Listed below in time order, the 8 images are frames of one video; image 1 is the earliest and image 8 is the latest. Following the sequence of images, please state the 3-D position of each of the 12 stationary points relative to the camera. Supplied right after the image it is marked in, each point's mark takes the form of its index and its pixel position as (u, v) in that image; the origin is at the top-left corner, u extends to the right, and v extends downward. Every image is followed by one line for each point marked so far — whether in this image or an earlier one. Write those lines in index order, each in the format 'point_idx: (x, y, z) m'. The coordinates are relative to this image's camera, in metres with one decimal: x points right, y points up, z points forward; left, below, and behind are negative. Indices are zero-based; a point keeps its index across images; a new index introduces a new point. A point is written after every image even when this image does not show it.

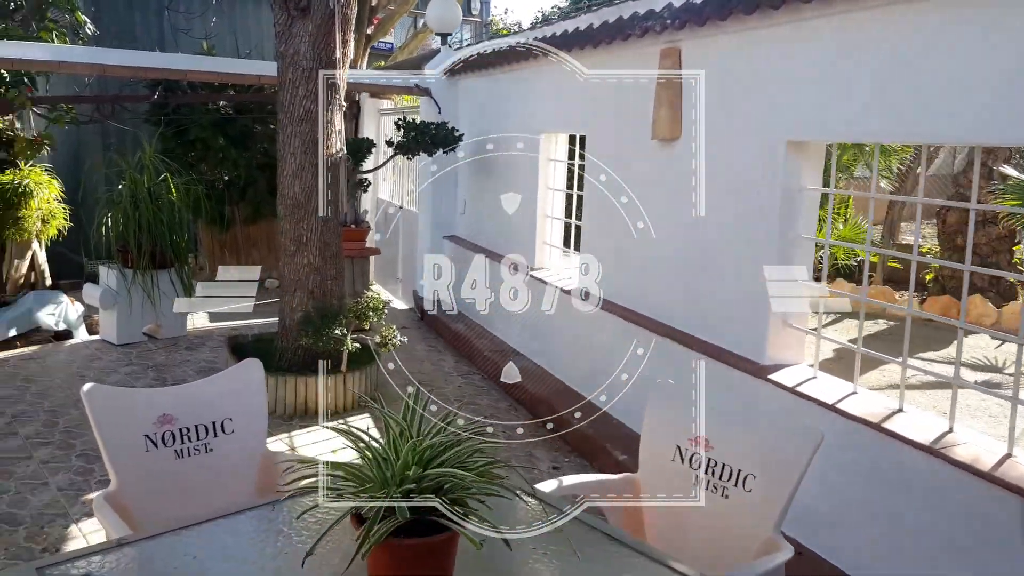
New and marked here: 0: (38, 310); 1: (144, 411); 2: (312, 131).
0: (-3.0, -0.1, +5.1) m
1: (-0.9, -0.3, +2.1) m
2: (-1.0, +0.7, +3.8) m
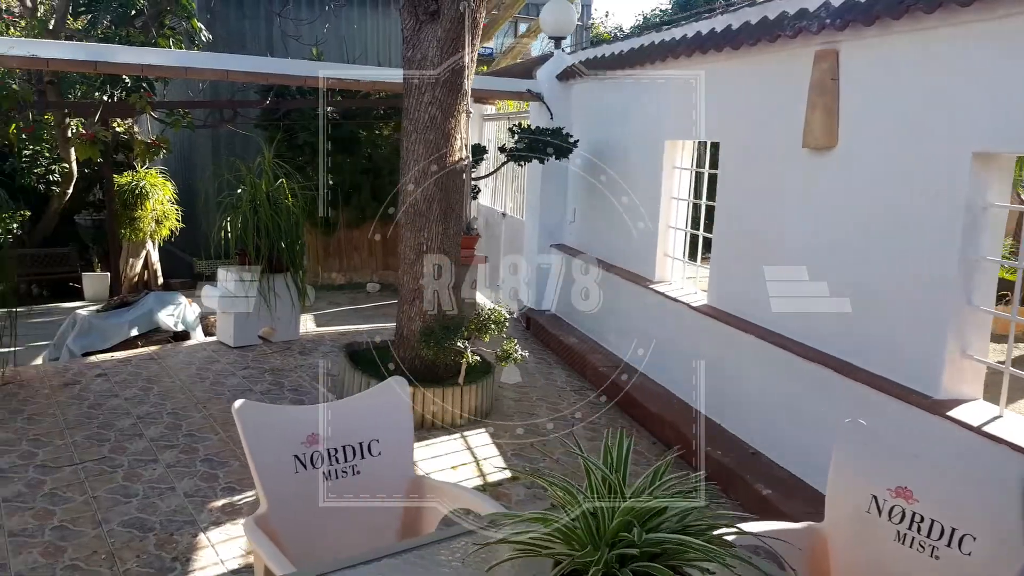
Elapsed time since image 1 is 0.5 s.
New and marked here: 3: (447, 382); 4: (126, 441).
0: (-2.3, -0.2, +5.2) m
1: (-0.5, -0.4, +2.0) m
2: (-0.4, +0.7, +3.7) m
3: (-0.3, -0.5, +3.9) m
4: (-1.8, -0.7, +3.7) m
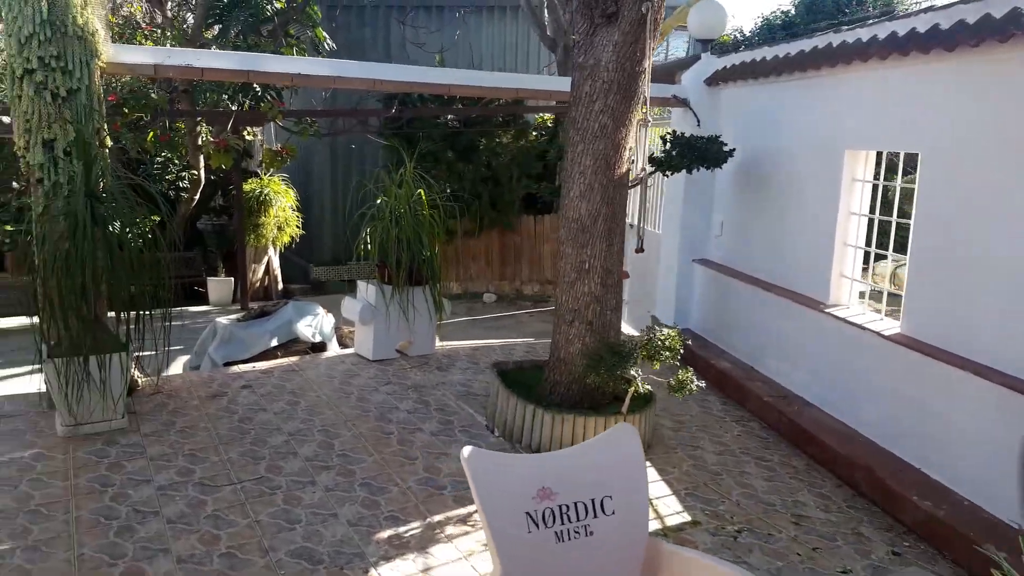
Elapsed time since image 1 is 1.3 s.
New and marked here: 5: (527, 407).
0: (-1.4, -0.2, +5.1) m
1: (0.0, -0.4, +1.8) m
2: (+0.4, +0.6, +3.5) m
3: (+0.4, -0.6, +3.6) m
4: (-1.0, -0.8, +3.5) m
5: (+0.1, -0.5, +3.6) m
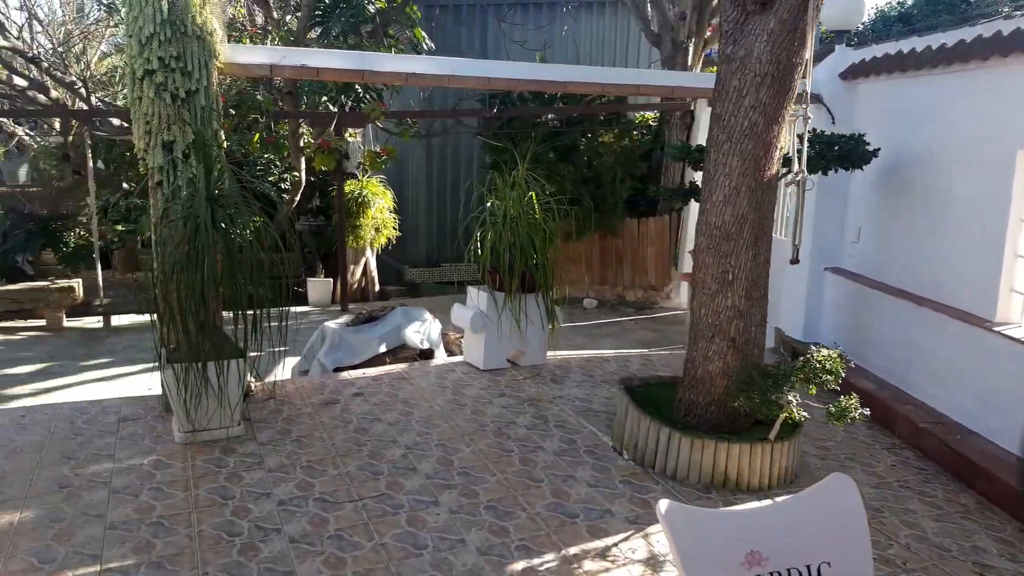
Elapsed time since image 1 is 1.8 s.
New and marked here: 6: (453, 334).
0: (-0.7, -0.2, +5.0) m
1: (+0.4, -0.5, +1.5) m
2: (+1.0, +0.6, +3.2) m
3: (+1.0, -0.6, +3.3) m
4: (-0.5, -0.8, +3.4) m
5: (+0.6, -0.6, +3.3) m
6: (-0.4, -0.3, +5.7) m
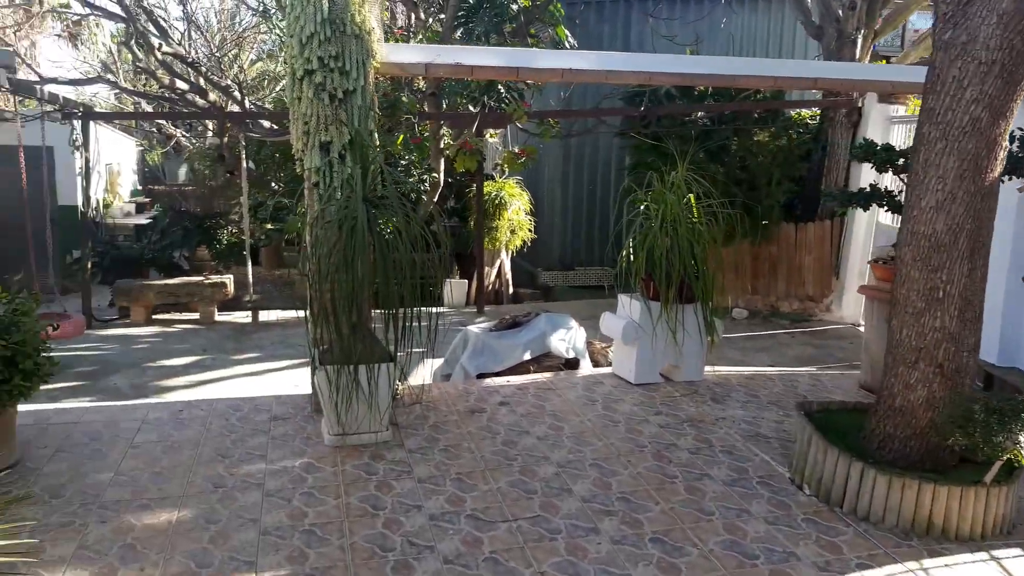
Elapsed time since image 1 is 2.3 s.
0: (+0.2, -0.3, +4.8) m
1: (+0.8, -0.5, +1.2) m
2: (+1.6, +0.5, +2.7) m
3: (+1.6, -0.7, +2.9) m
4: (+0.2, -0.8, +3.2) m
5: (+1.3, -0.7, +3.0) m
6: (+0.6, -0.4, +5.5) m
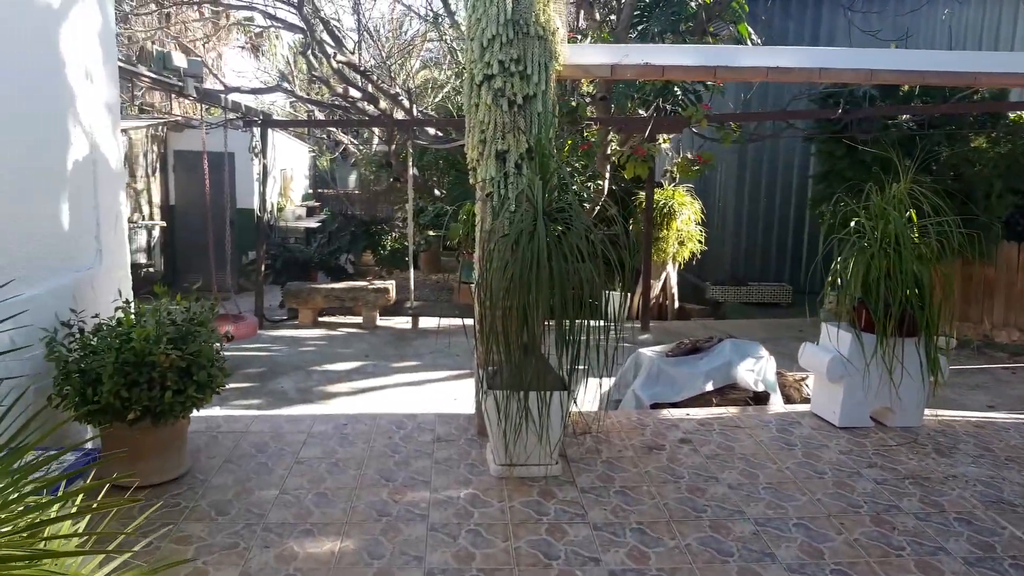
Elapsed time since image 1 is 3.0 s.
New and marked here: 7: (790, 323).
0: (+1.2, -0.4, +4.3) m
1: (+1.1, -0.7, +0.7) m
2: (+2.2, +0.3, +2.0) m
3: (+2.2, -0.8, +2.2) m
4: (+0.8, -0.9, +2.7) m
5: (+1.9, -0.8, +2.3) m
6: (+1.7, -0.5, +4.9) m
7: (+3.2, -0.4, +9.1) m
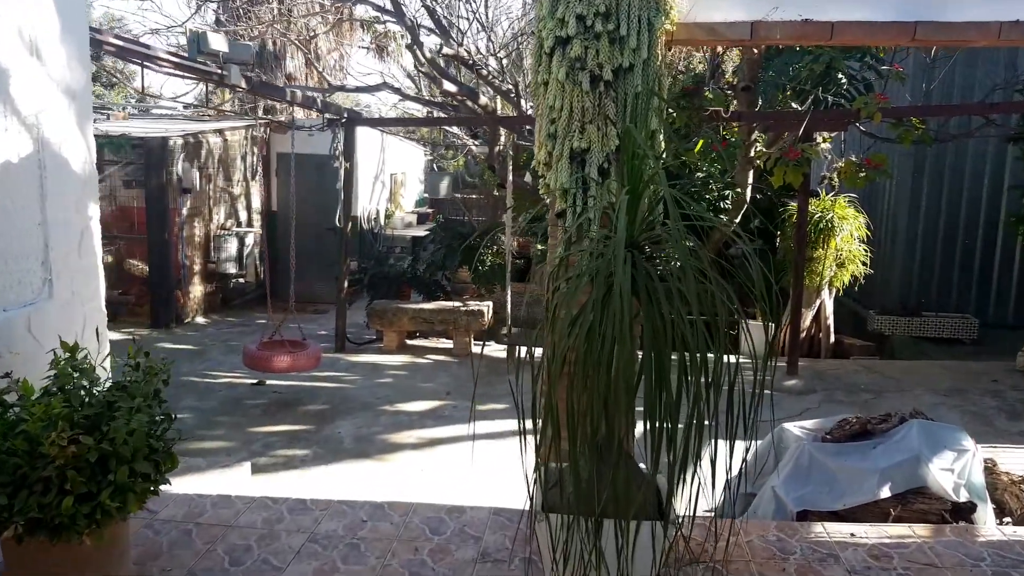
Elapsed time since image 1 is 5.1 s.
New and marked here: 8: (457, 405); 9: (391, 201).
0: (+1.5, -0.7, +2.9) m
1: (+0.8, -0.9, -0.7) m
2: (+2.1, +0.1, +0.5) m
3: (+2.1, -1.1, +0.6) m
4: (+0.9, -1.2, +1.4) m
5: (+1.8, -1.0, +0.8) m
6: (+2.1, -0.8, +3.4) m
7: (+4.3, -0.7, +7.3) m
8: (-0.4, -0.8, +5.7) m
9: (-1.8, +1.3, +12.2) m
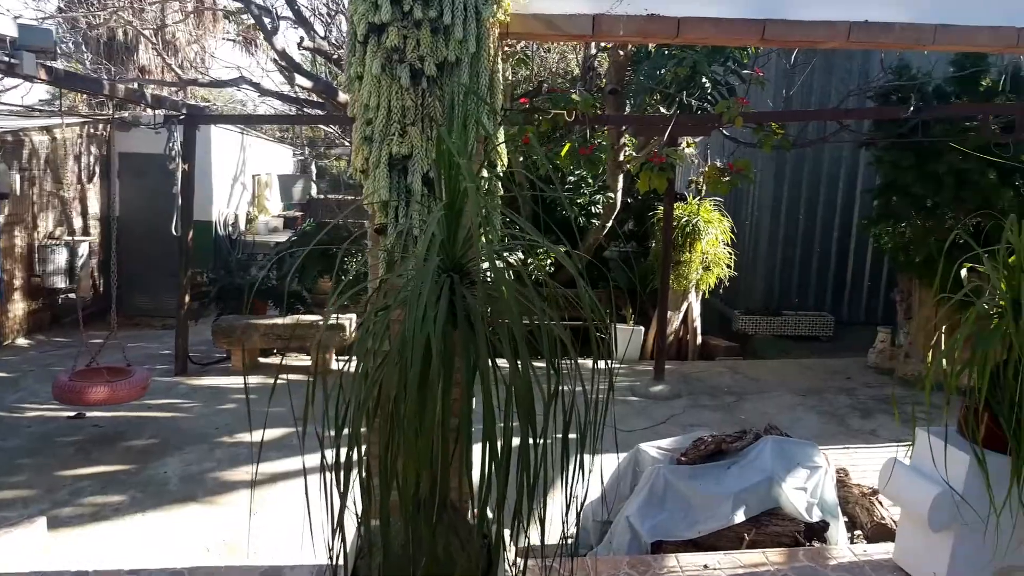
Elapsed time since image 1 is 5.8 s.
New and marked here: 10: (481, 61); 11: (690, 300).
0: (+0.9, -0.7, +2.7) m
1: (+0.7, -0.9, -0.9) m
2: (+1.9, 0.0, +0.5) m
3: (+1.9, -1.1, +0.6) m
4: (+0.5, -1.2, +1.2) m
5: (+1.5, -1.1, +0.7) m
6: (+1.5, -0.9, +3.3) m
7: (+3.0, -0.7, +7.5) m
8: (-1.4, -0.9, +5.2) m
9: (-3.7, +1.2, +11.5) m
10: (-0.1, +0.6, +2.2) m
11: (+1.5, -0.1, +6.8) m
